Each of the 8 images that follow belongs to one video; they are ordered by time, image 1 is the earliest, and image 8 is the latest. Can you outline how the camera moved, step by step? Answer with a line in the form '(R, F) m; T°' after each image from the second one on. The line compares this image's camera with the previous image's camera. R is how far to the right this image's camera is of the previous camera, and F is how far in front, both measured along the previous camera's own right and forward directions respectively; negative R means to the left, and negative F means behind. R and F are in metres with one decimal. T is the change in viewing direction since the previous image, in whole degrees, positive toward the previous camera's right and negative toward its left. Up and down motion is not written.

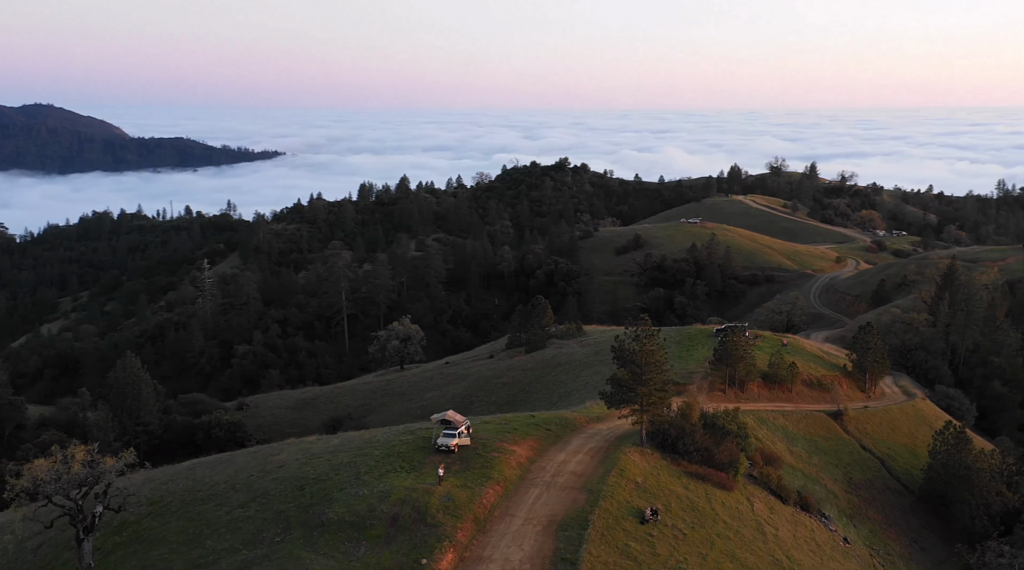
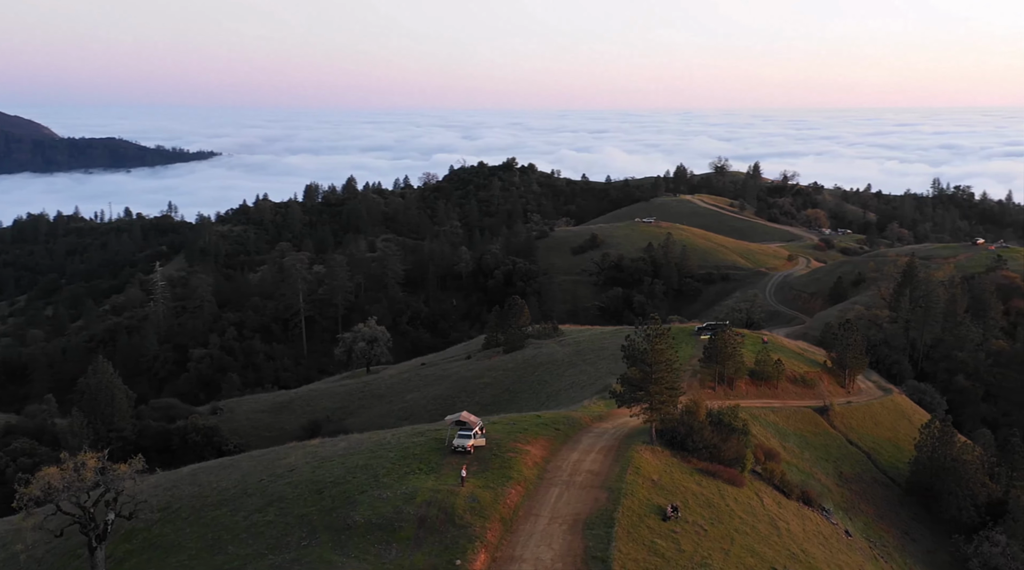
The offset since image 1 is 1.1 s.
(-2.6, 0.0) m; +2°
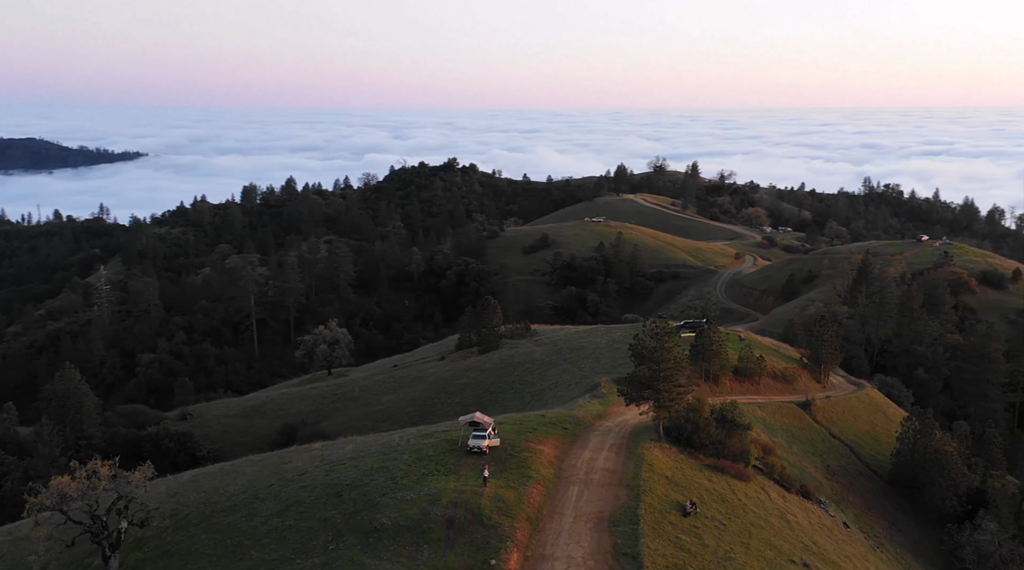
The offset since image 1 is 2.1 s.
(-2.8, 0.0) m; +3°
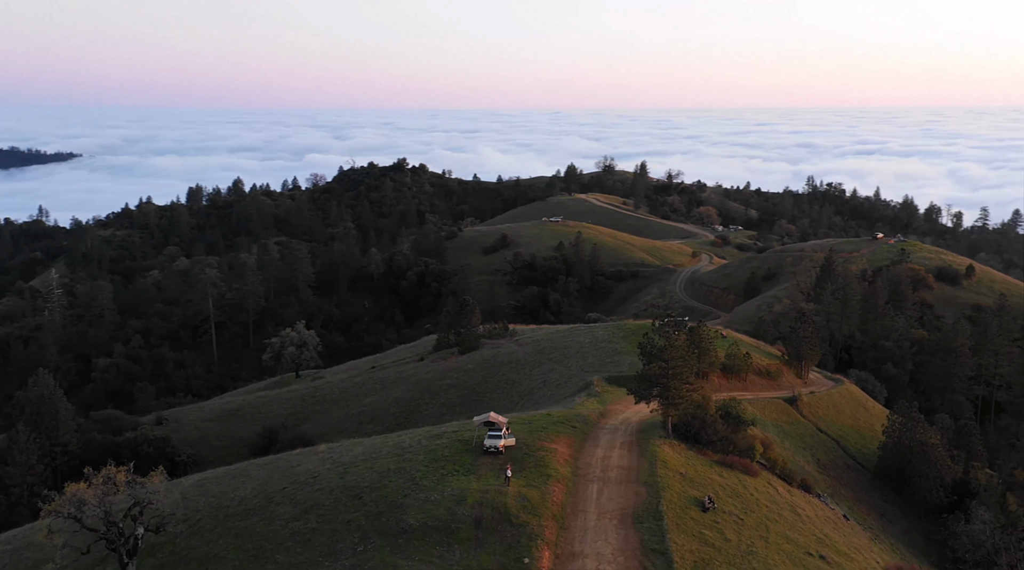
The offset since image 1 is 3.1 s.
(-2.5, -0.1) m; +2°
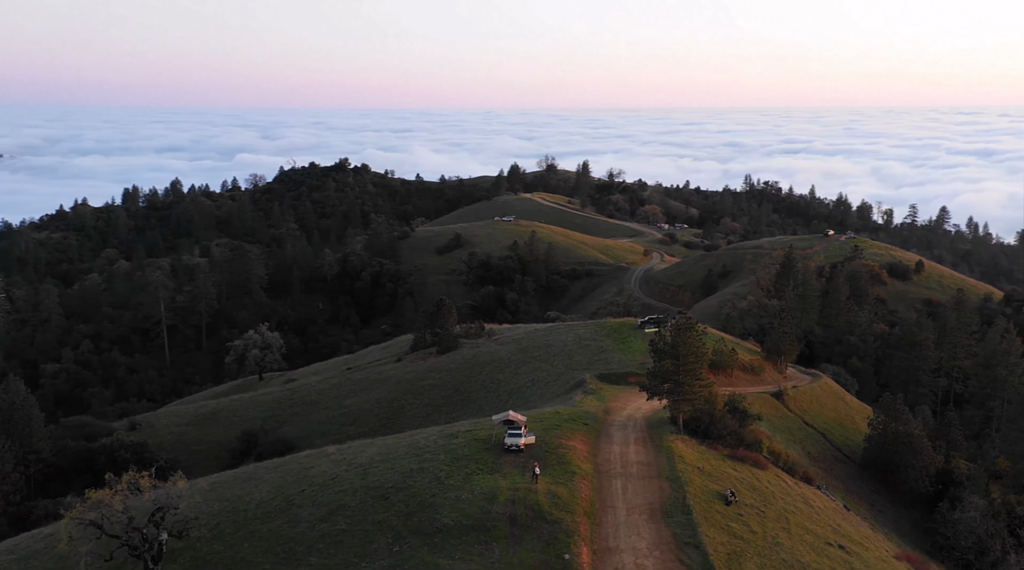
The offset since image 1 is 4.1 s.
(-2.9, -0.1) m; +3°
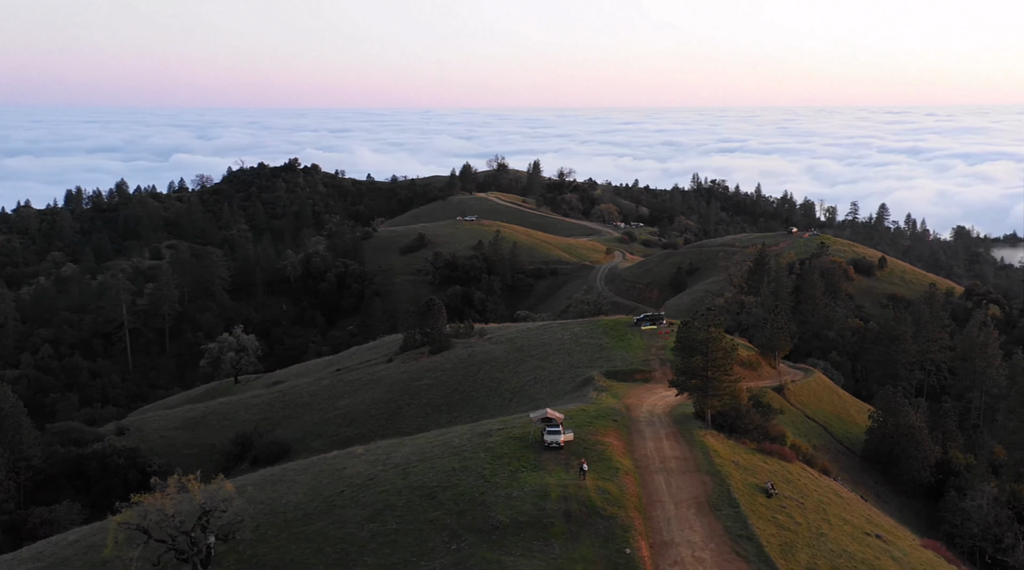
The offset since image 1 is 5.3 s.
(-3.4, -0.2) m; +2°
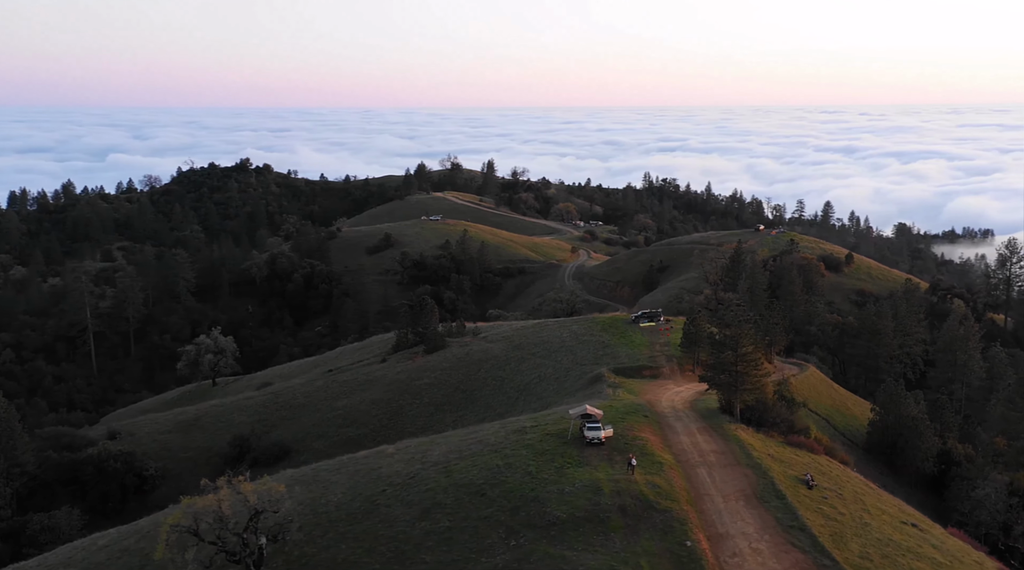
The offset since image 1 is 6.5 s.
(-3.4, -0.3) m; +2°
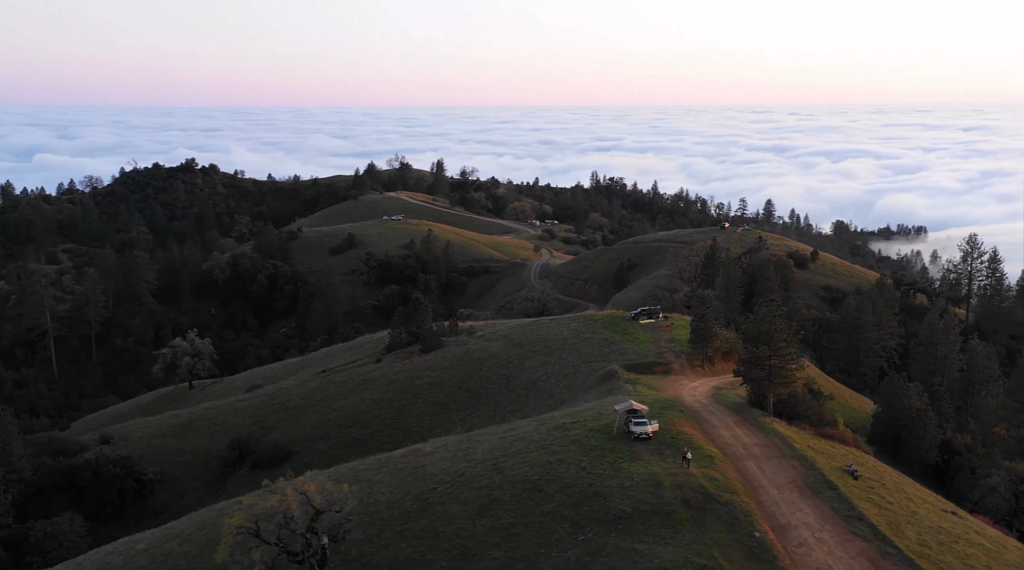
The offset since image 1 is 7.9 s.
(-3.9, -0.4) m; +2°
